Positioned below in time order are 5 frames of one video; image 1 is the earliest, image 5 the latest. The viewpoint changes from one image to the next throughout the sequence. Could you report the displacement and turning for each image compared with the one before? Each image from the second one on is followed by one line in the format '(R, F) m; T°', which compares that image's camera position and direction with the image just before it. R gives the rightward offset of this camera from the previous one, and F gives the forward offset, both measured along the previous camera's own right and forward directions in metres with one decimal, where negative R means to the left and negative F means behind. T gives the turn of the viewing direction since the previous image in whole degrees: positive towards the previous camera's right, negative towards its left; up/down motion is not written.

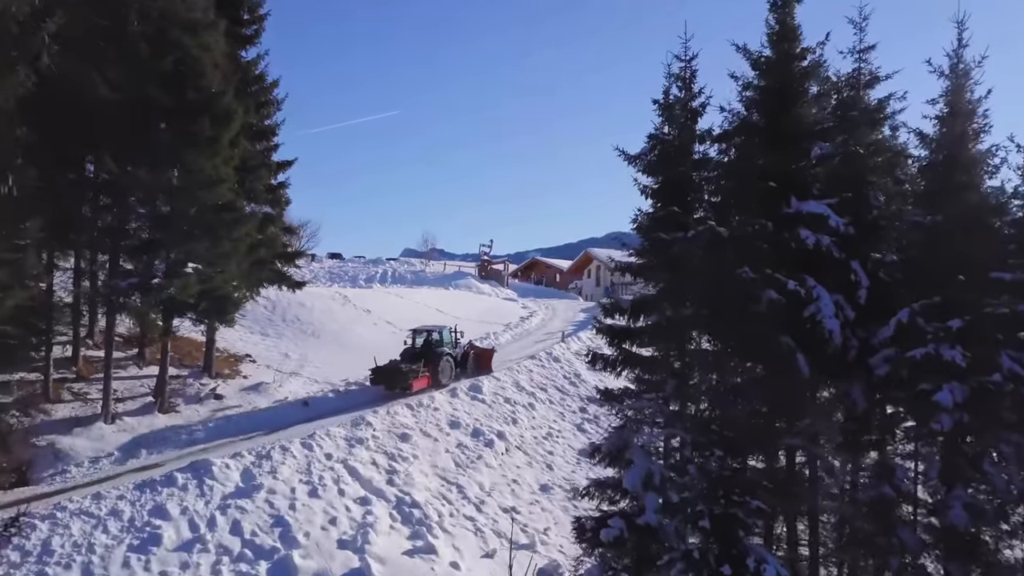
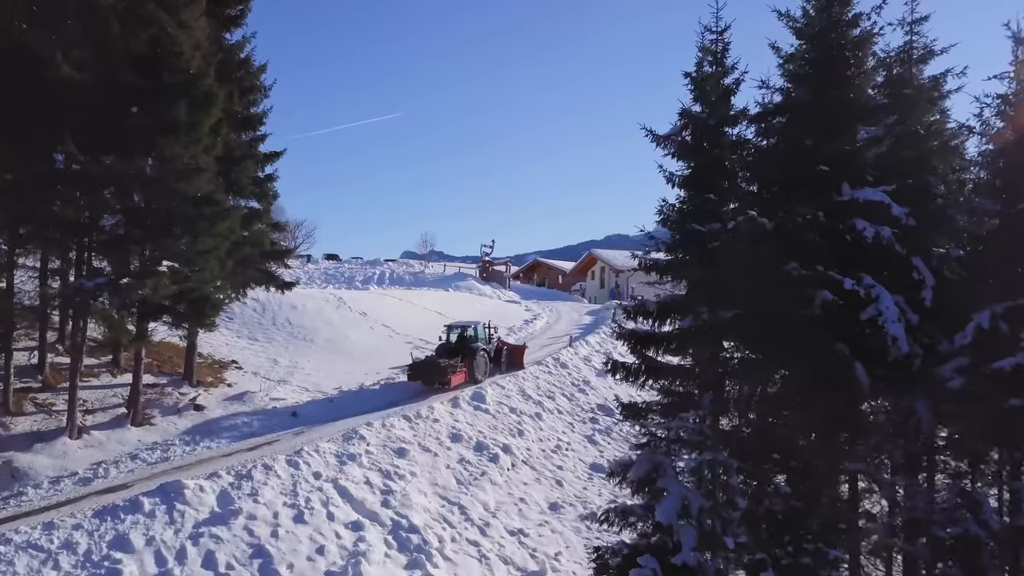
(-0.2, +1.5) m; 0°
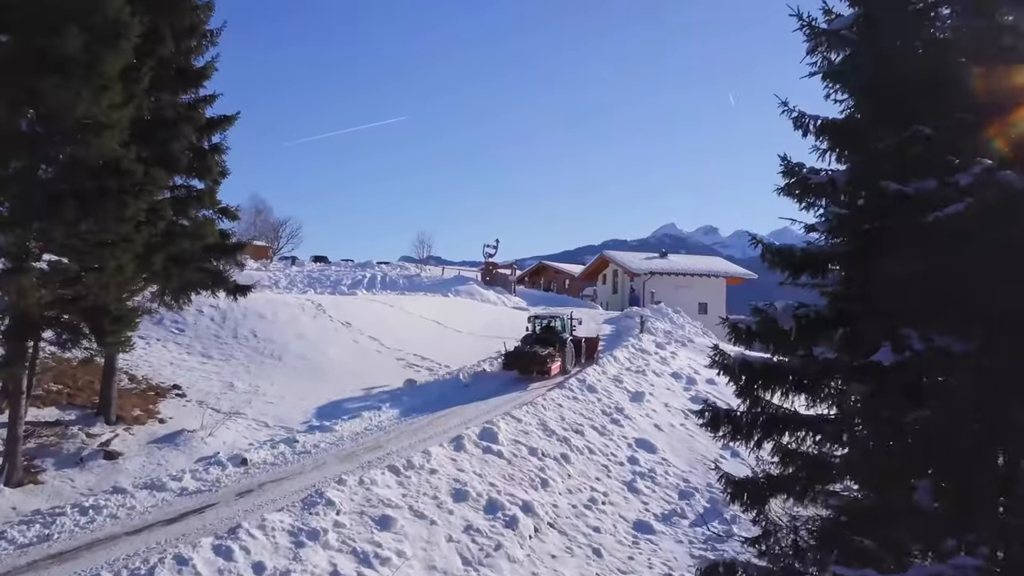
(-0.5, +4.5) m; 0°
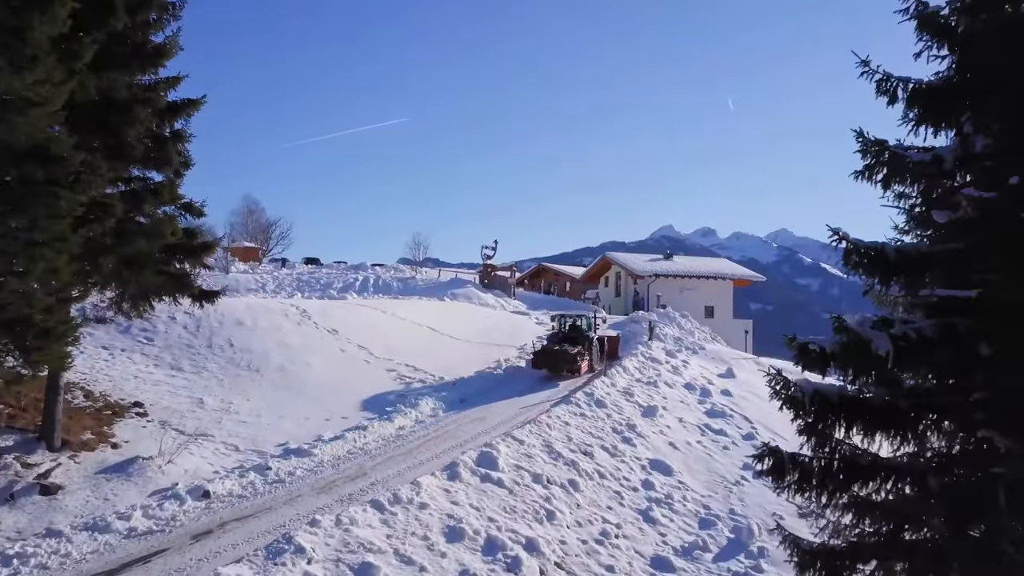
(-0.1, +1.7) m; 0°
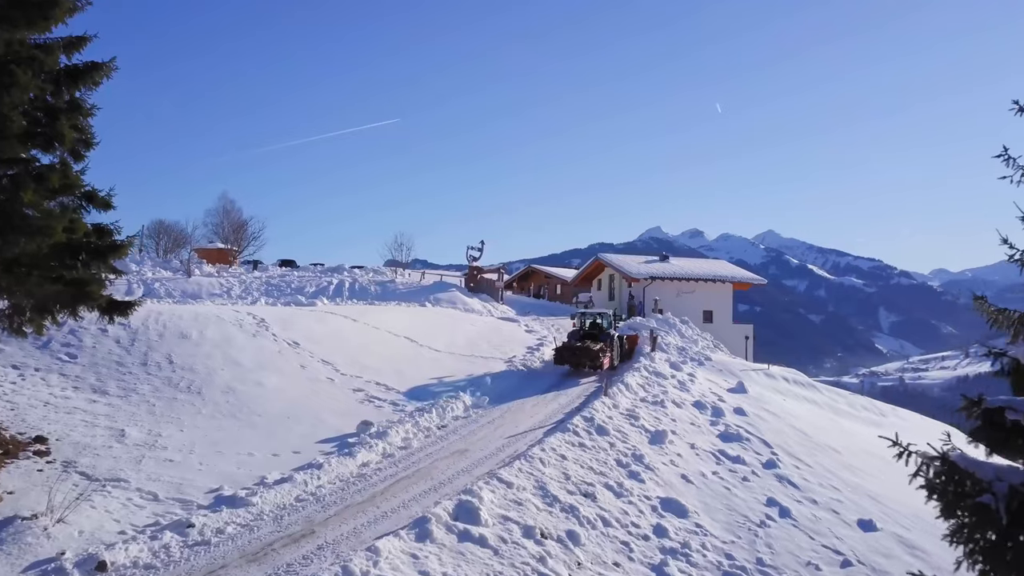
(+0.1, +2.5) m; +1°
